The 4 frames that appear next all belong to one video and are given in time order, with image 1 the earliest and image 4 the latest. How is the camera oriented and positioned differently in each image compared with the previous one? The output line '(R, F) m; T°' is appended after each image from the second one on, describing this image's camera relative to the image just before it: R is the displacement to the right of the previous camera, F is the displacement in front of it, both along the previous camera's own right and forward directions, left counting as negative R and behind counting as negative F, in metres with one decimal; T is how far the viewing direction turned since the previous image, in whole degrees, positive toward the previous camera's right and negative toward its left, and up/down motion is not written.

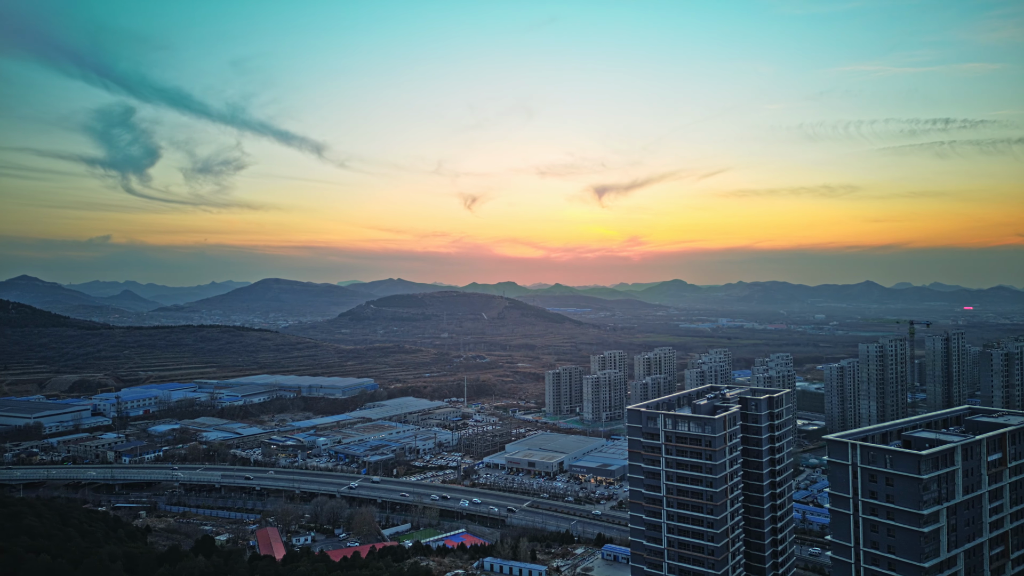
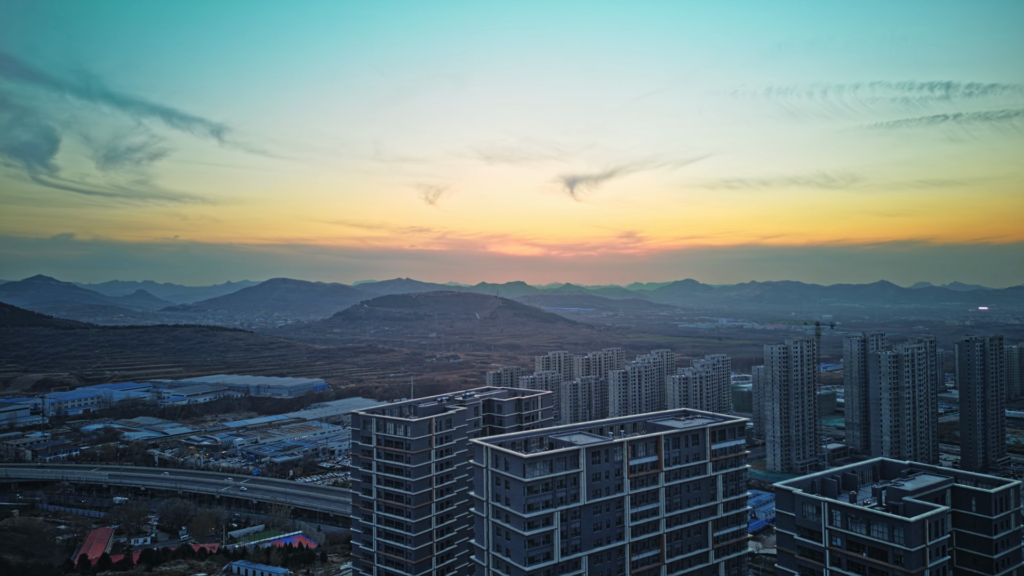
(+7.4, 0.0) m; -1°
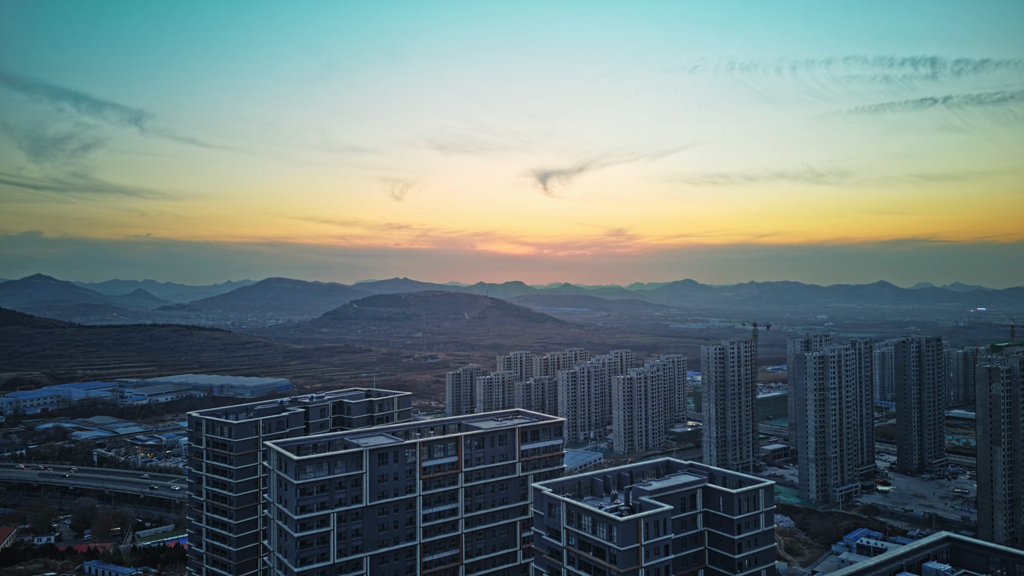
(+4.1, -0.1) m; 0°
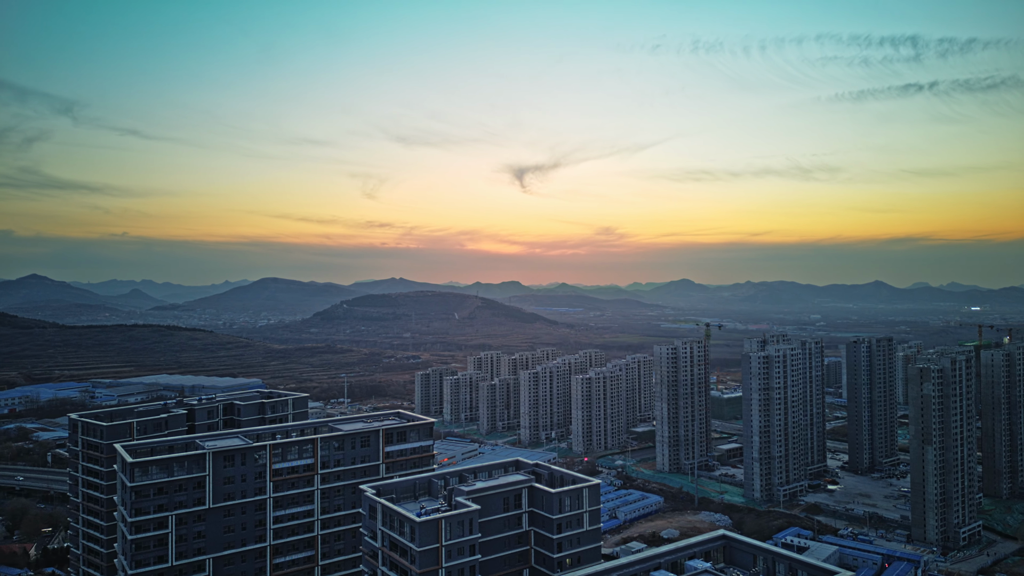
(+3.0, -0.1) m; 0°
